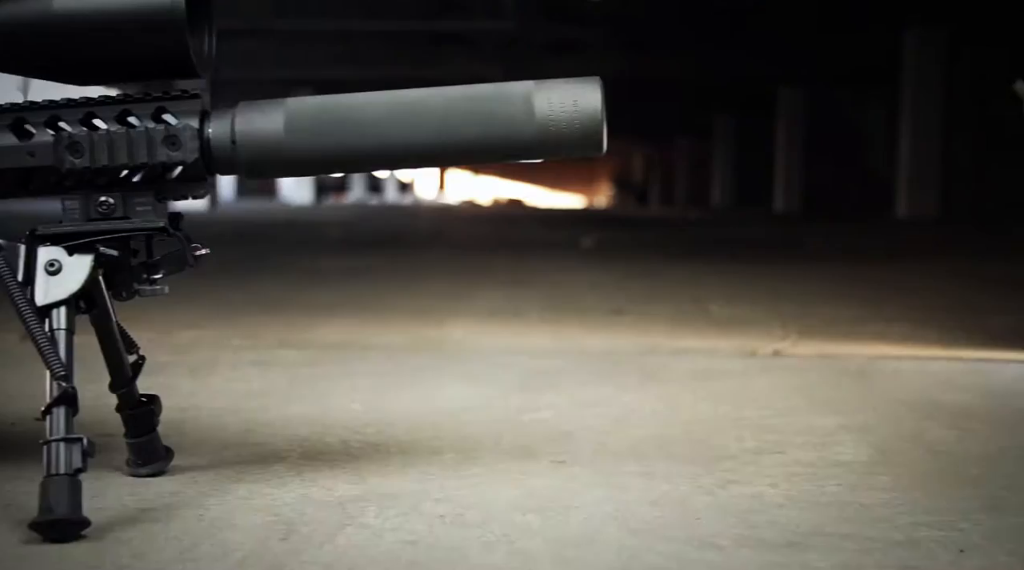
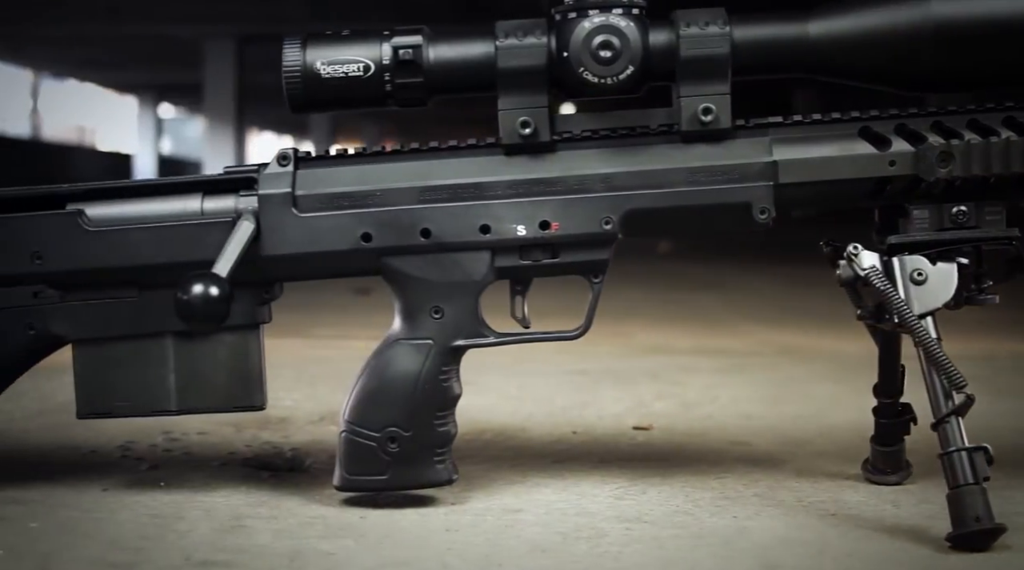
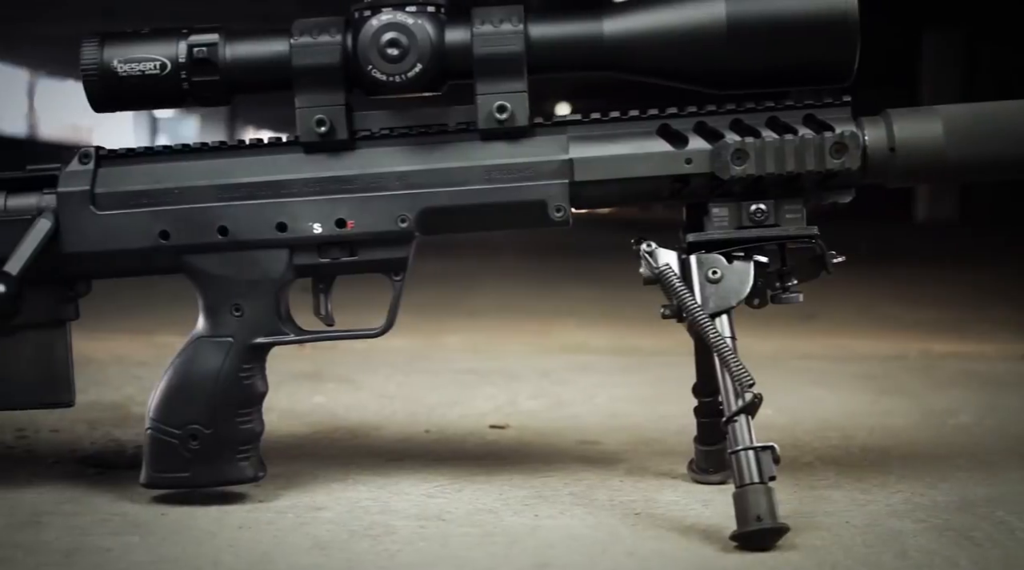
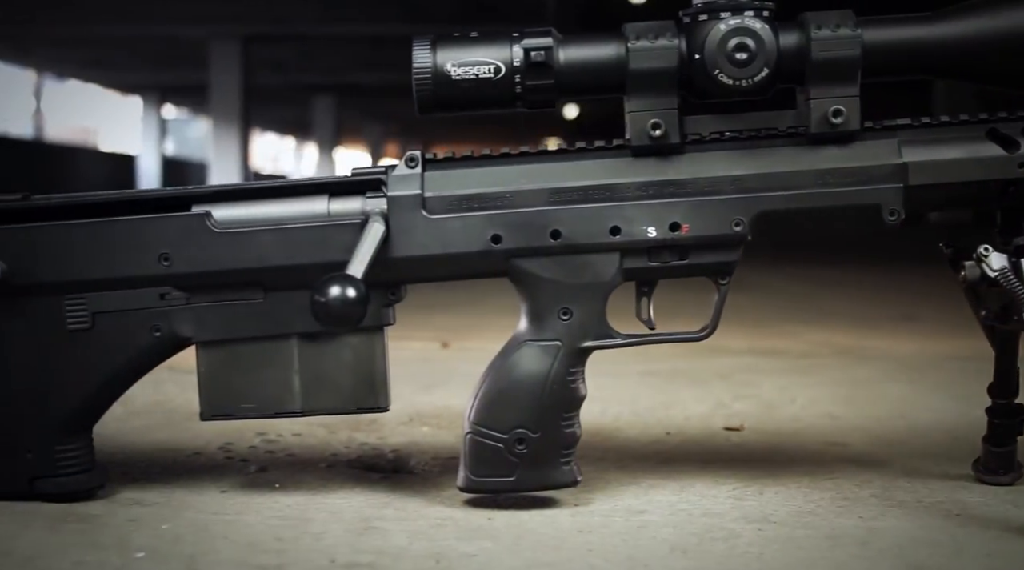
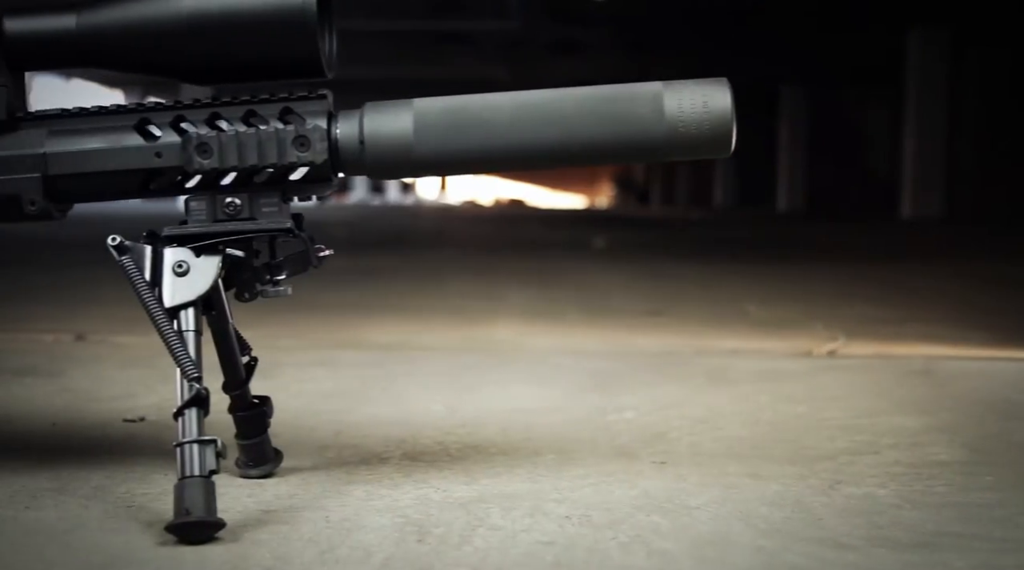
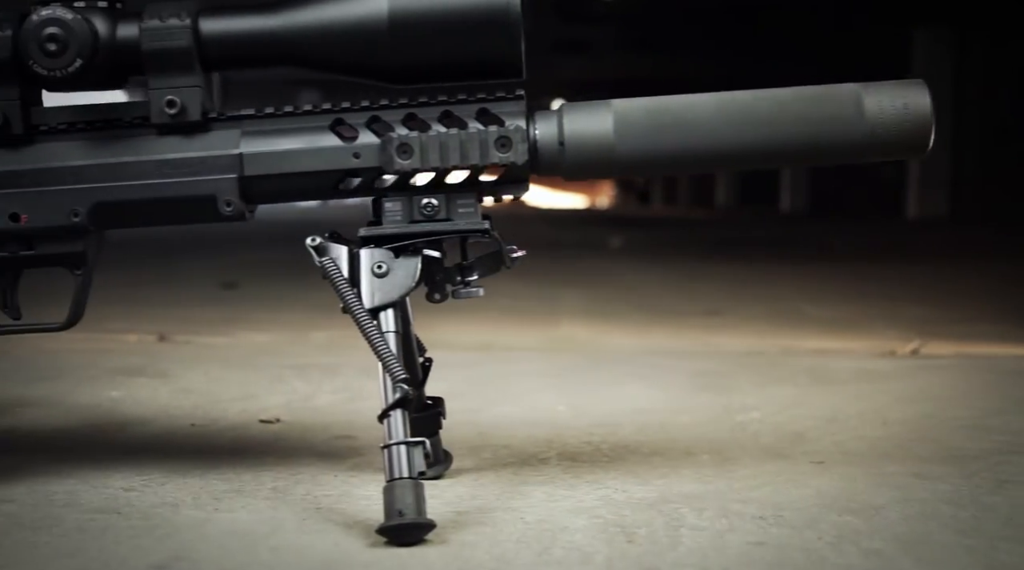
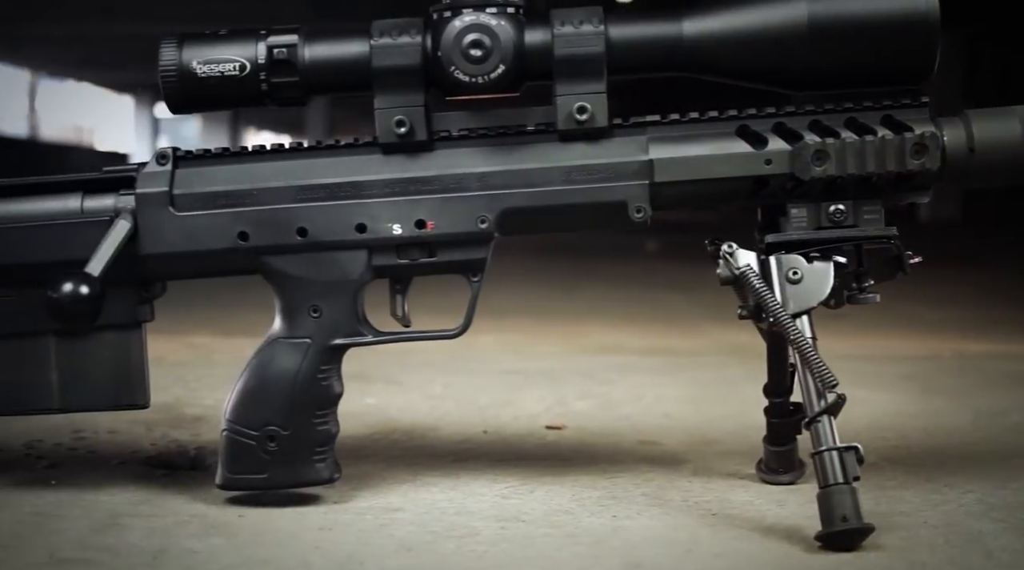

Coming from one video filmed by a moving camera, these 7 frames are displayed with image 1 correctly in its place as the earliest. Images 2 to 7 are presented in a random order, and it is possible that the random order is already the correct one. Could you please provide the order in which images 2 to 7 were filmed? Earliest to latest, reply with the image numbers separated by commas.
5, 6, 3, 7, 2, 4
